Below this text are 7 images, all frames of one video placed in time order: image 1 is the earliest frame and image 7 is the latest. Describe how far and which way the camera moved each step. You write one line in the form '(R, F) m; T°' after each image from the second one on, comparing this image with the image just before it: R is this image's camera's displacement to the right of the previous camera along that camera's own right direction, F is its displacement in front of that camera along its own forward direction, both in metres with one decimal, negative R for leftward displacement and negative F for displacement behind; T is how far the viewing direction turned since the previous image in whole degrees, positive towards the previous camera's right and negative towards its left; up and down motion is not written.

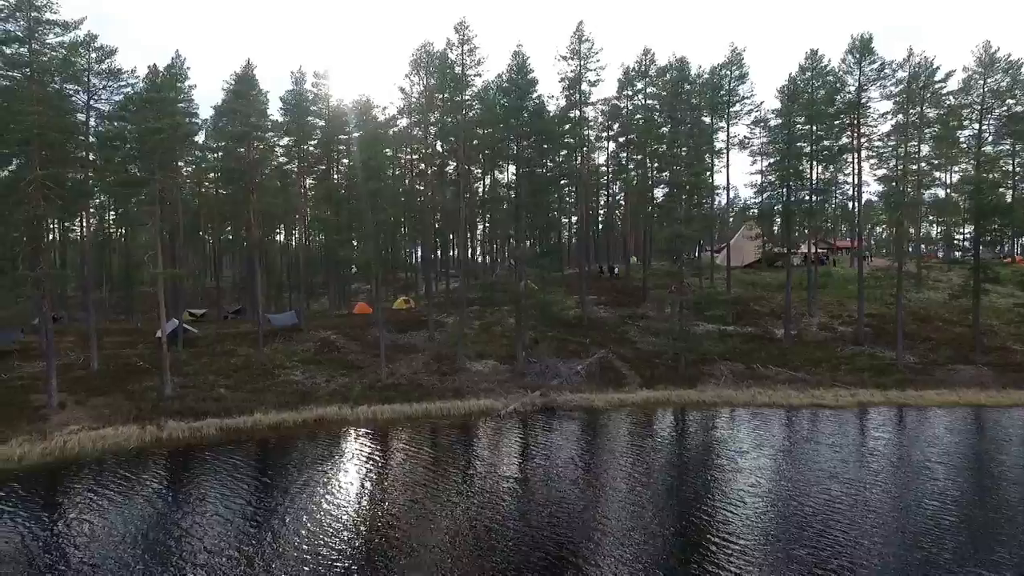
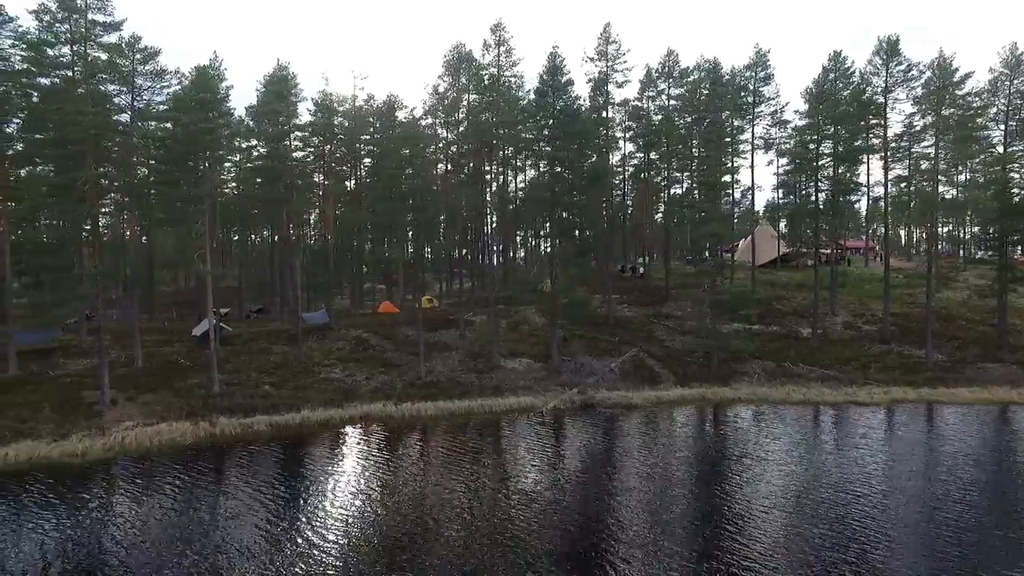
(-2.5, -0.3) m; 0°
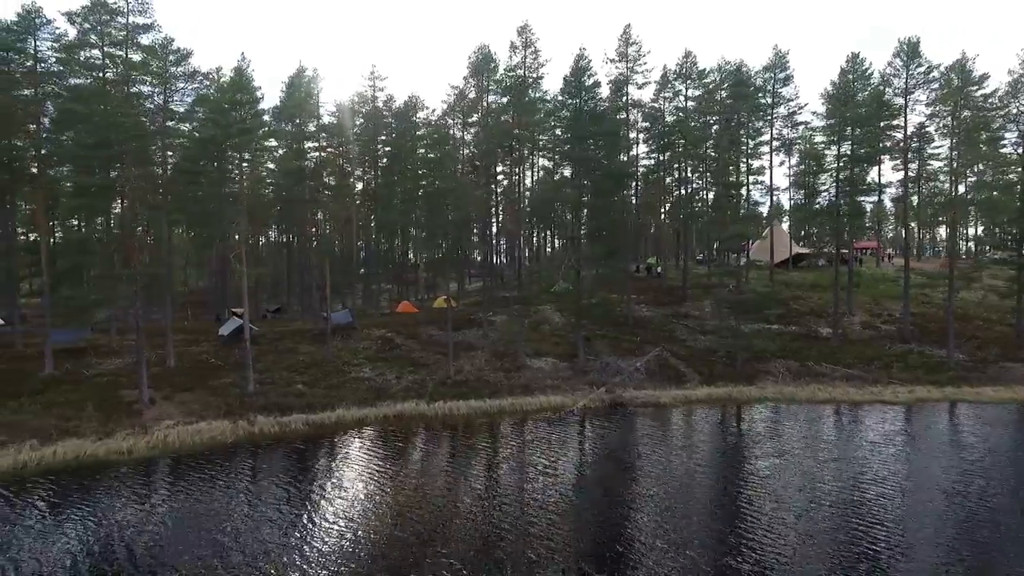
(-1.9, -0.2) m; 0°
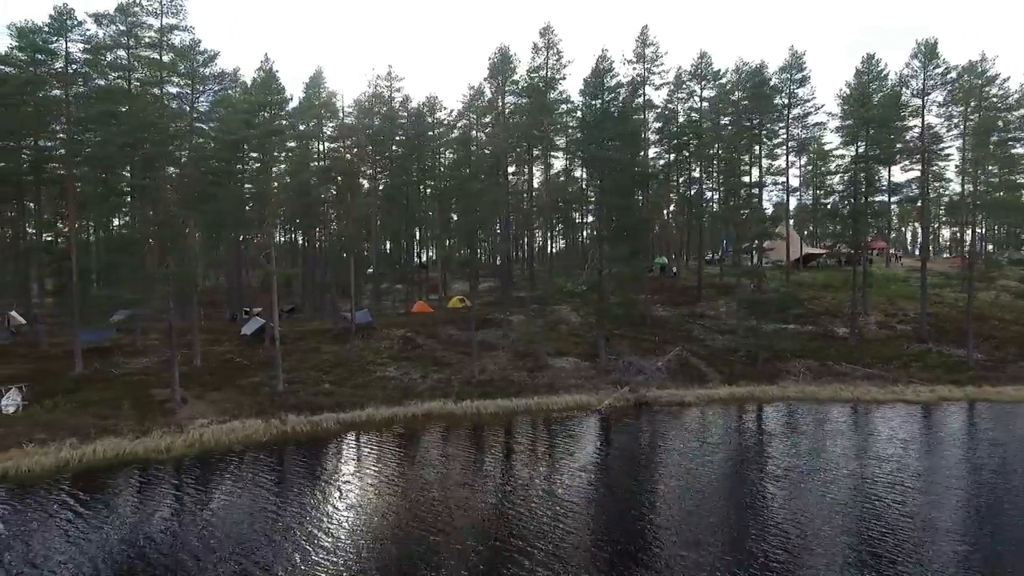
(-1.6, -0.2) m; 0°
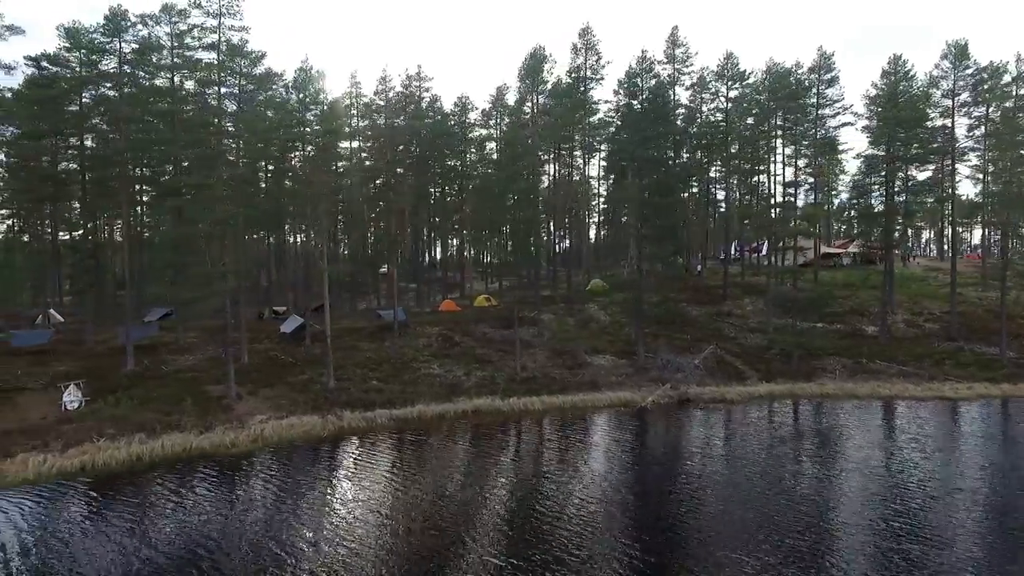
(-2.9, -0.3) m; 0°
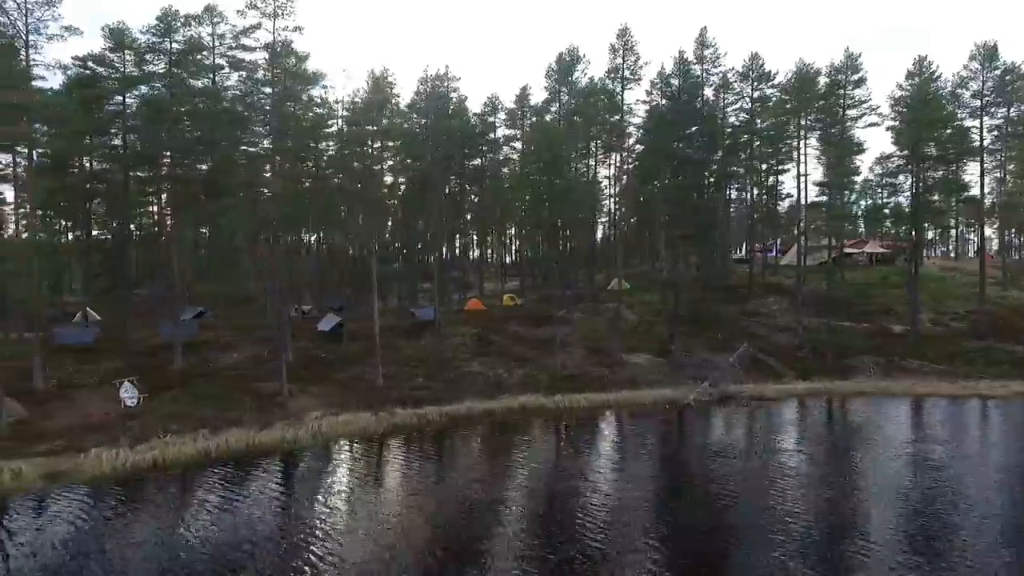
(-2.8, -0.3) m; 0°
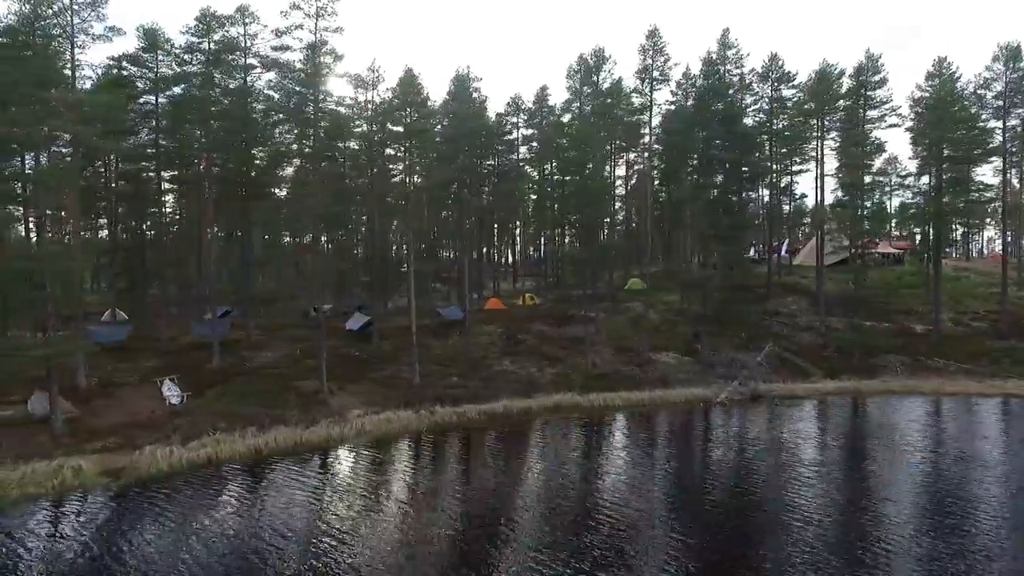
(-2.2, -0.2) m; 0°
